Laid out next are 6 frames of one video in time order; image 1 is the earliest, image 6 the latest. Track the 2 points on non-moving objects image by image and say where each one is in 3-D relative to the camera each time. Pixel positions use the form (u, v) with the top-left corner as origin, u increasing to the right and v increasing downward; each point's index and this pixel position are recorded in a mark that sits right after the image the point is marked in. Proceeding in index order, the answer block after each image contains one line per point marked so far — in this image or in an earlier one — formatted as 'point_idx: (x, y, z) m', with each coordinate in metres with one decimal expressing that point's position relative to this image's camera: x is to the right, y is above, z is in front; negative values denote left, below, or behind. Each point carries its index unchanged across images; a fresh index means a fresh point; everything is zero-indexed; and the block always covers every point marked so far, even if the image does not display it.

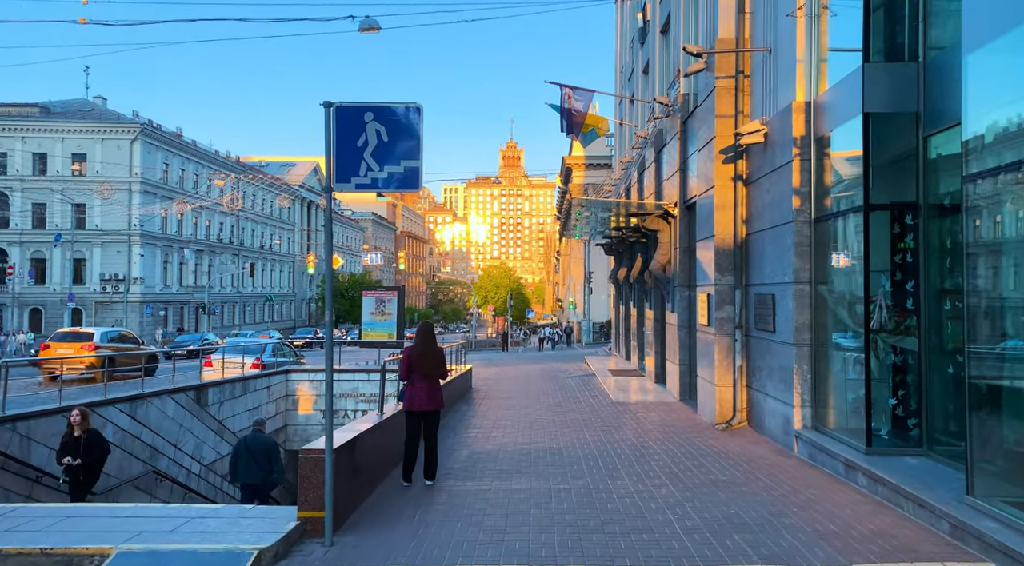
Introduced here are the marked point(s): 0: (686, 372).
0: (+3.7, -1.9, +15.8) m
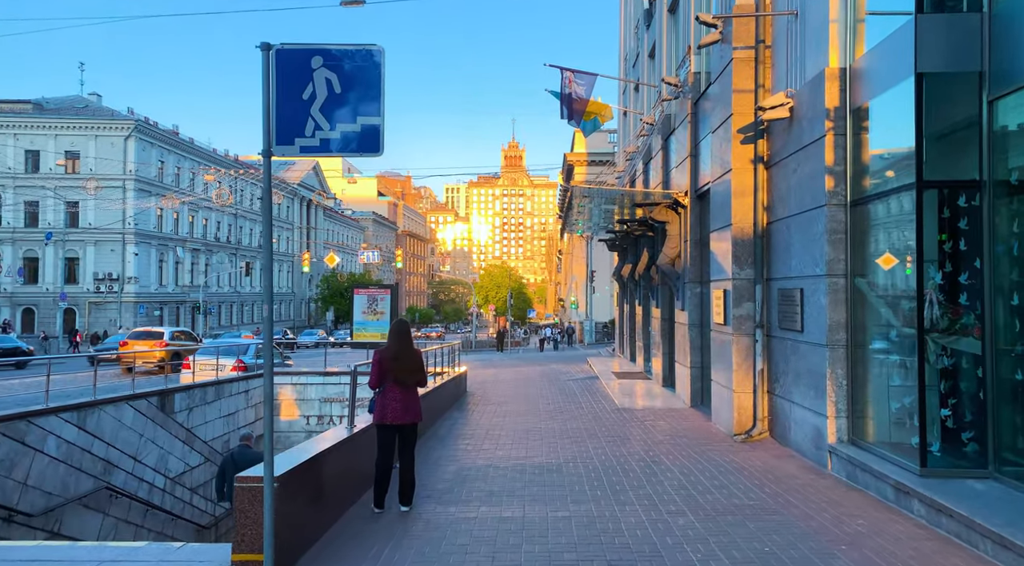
0: (+3.6, -1.8, +14.5) m
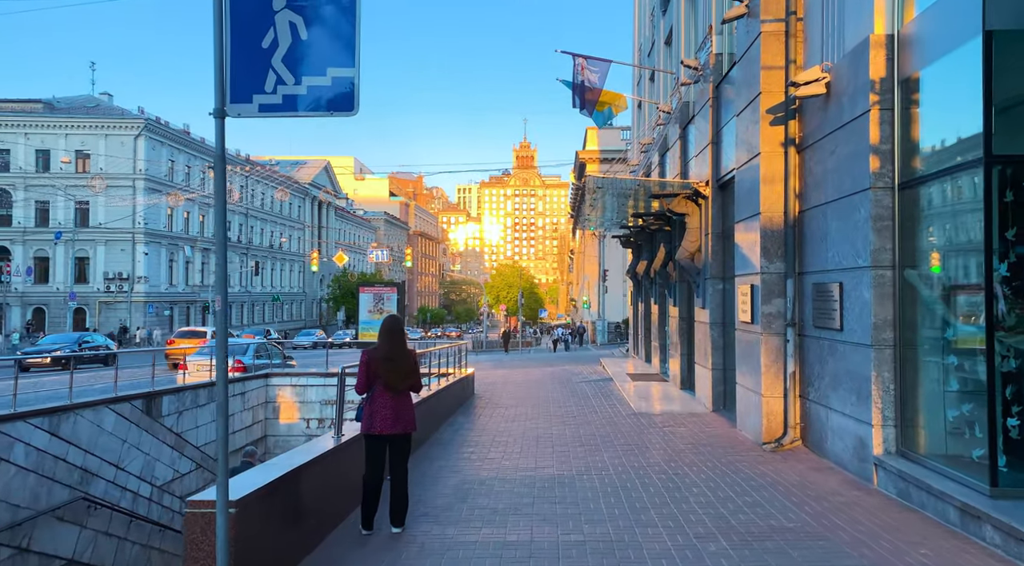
0: (+3.8, -1.7, +13.6) m
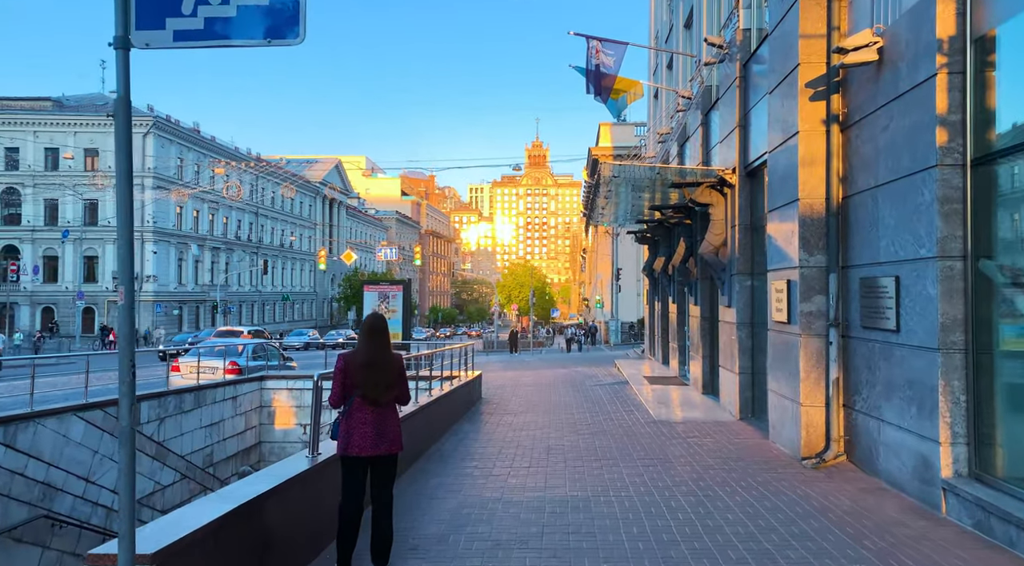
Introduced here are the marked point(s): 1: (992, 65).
0: (+3.9, -1.6, +12.4) m
1: (+4.1, +1.9, +6.5) m
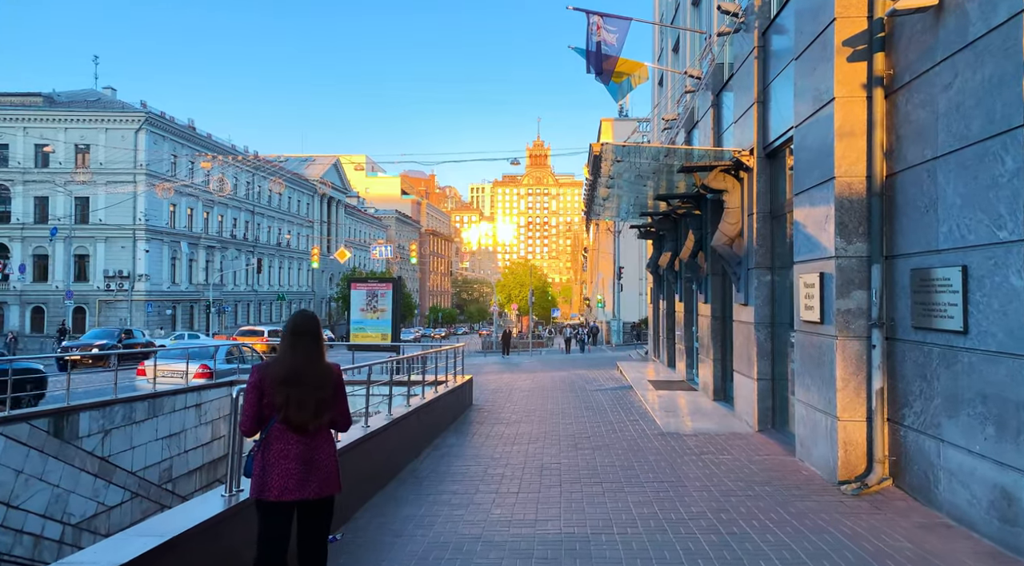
0: (+3.8, -1.6, +11.1) m
1: (+4.0, +1.9, +5.1) m
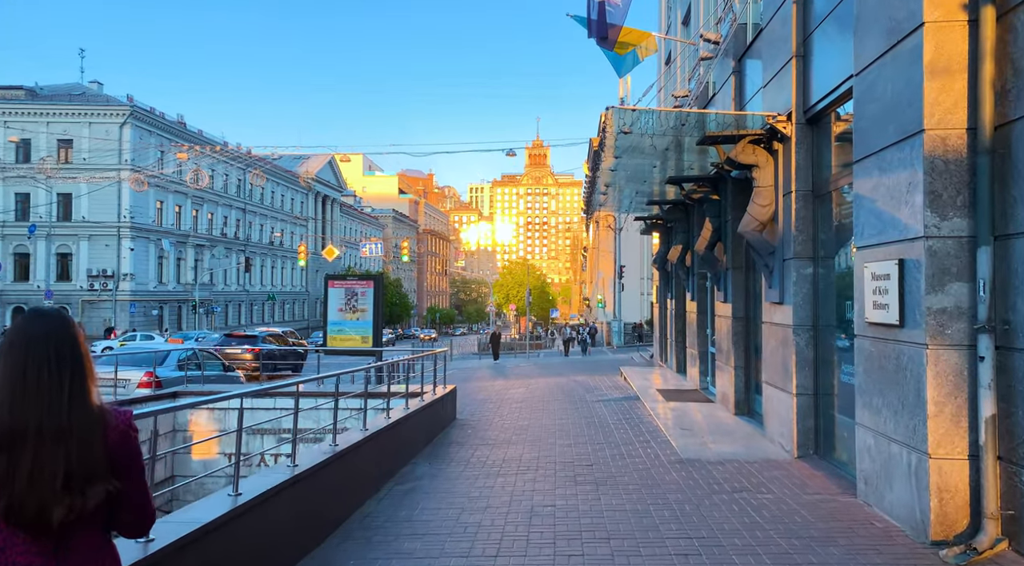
0: (+3.6, -1.5, +9.0) m
1: (+3.8, +2.0, +3.1) m
